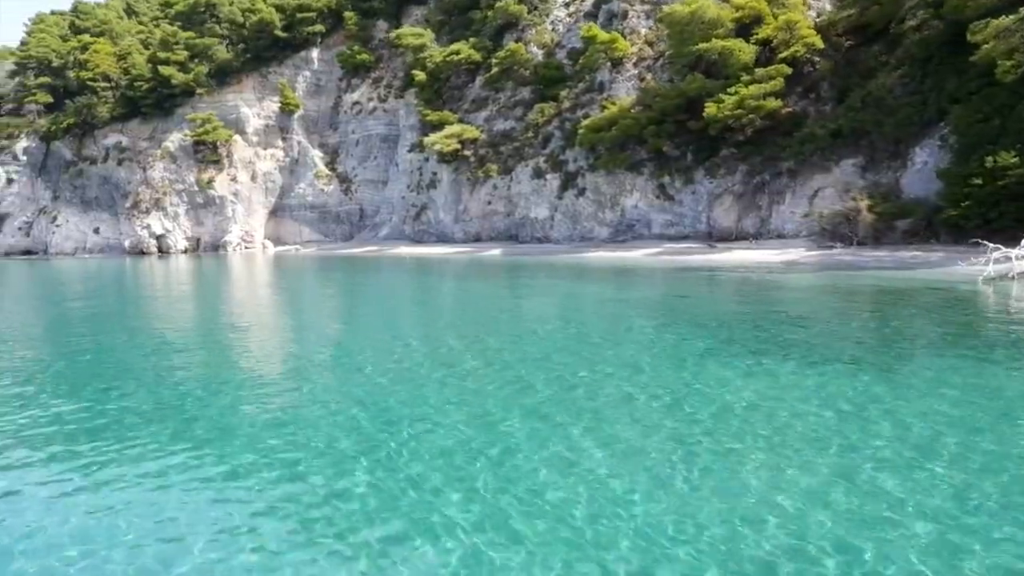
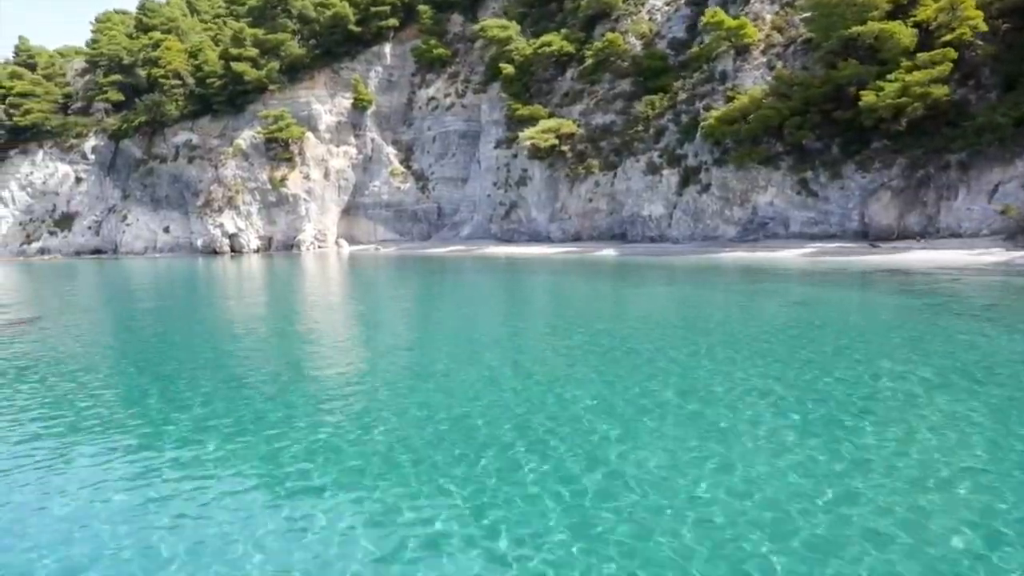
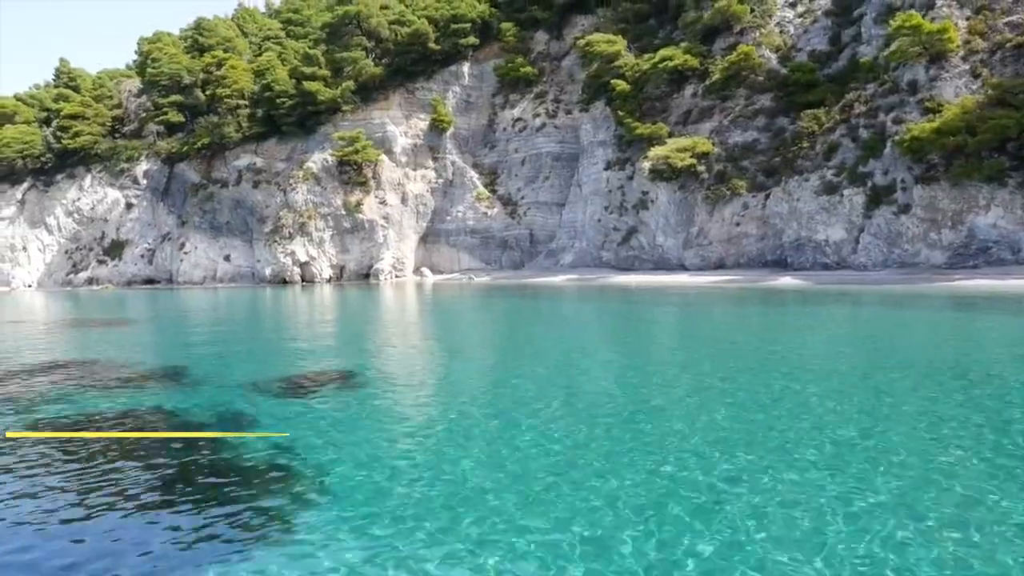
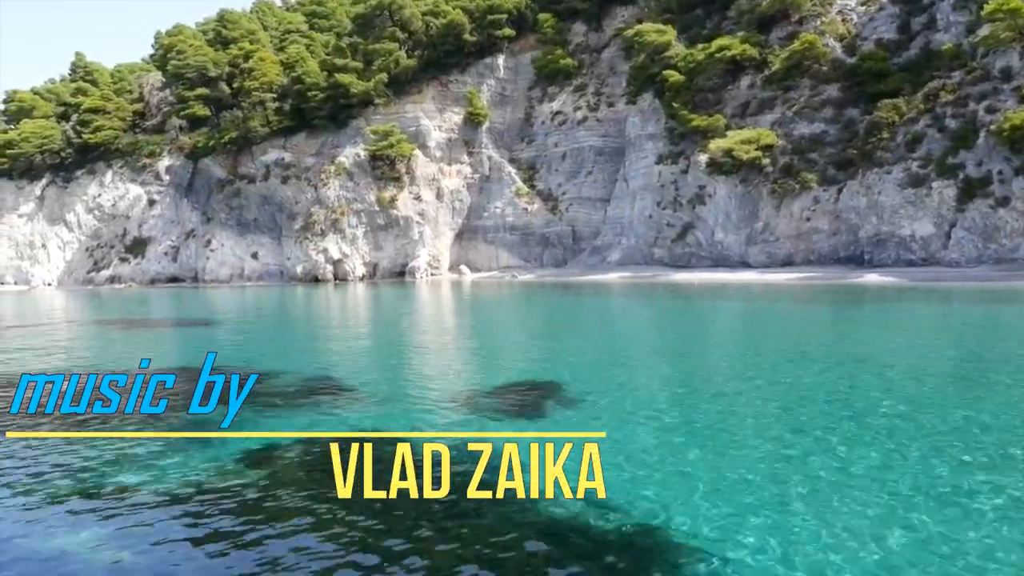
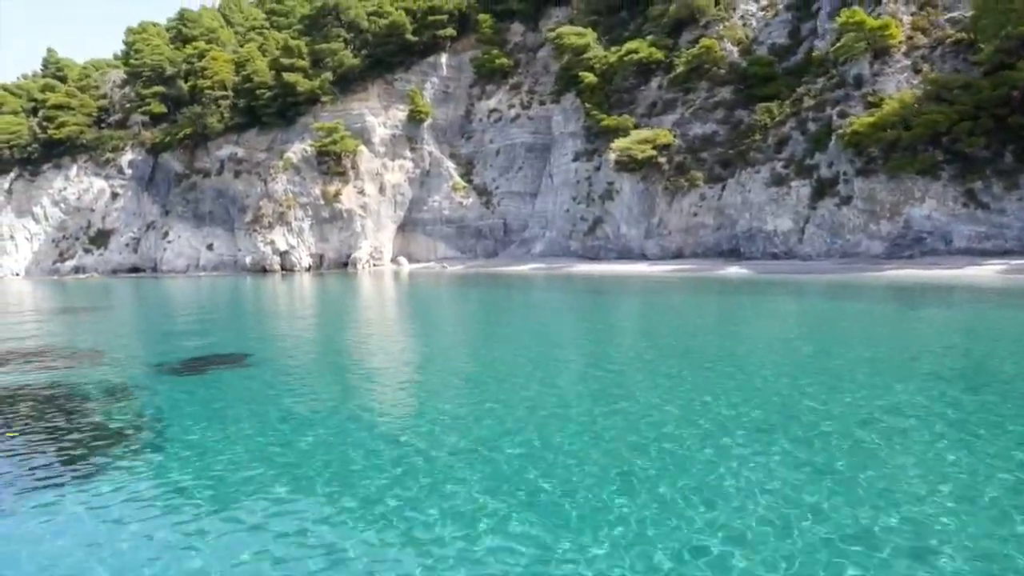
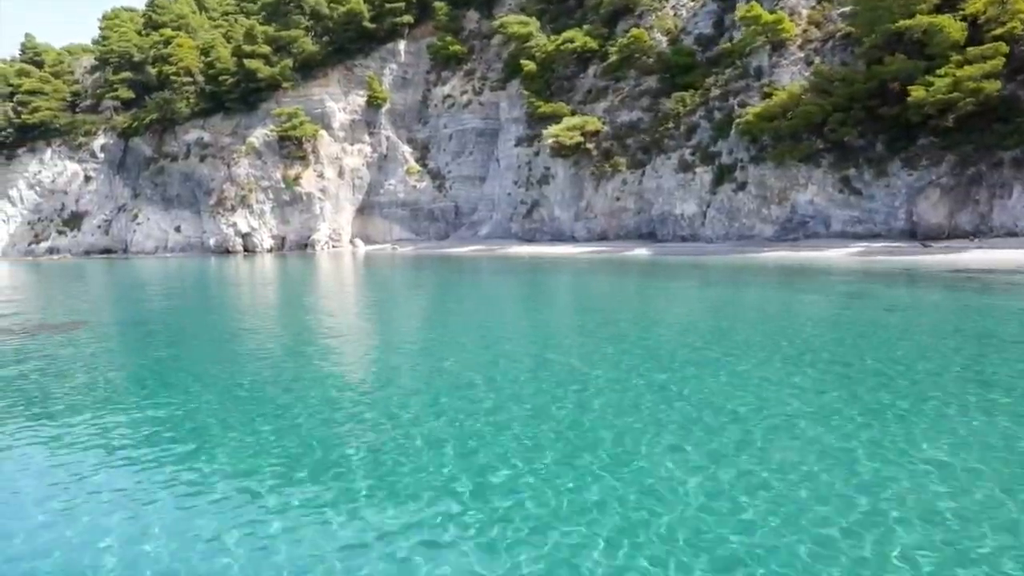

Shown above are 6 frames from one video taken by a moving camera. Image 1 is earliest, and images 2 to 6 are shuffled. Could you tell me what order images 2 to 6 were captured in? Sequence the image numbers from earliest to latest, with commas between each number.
2, 6, 5, 3, 4
